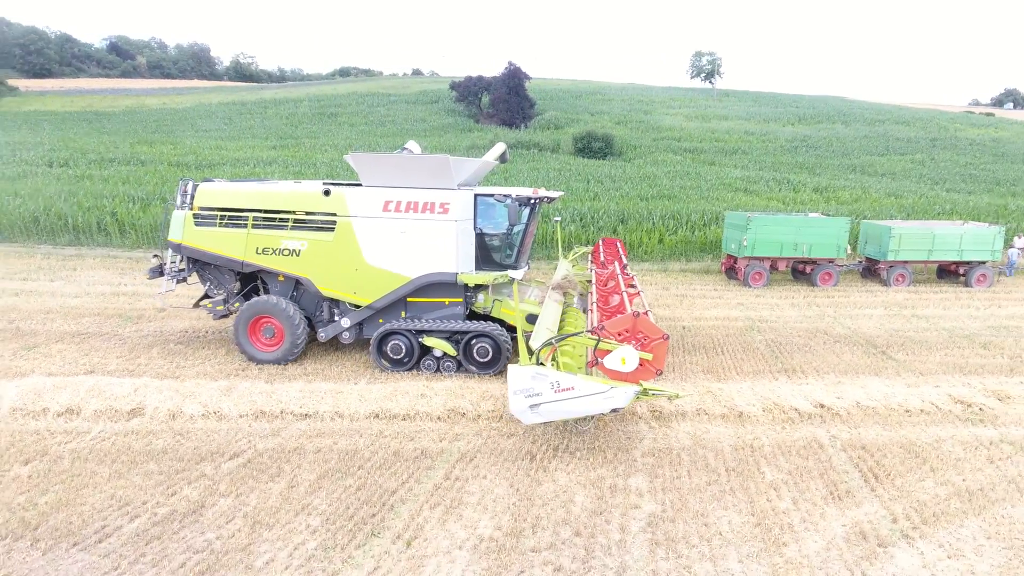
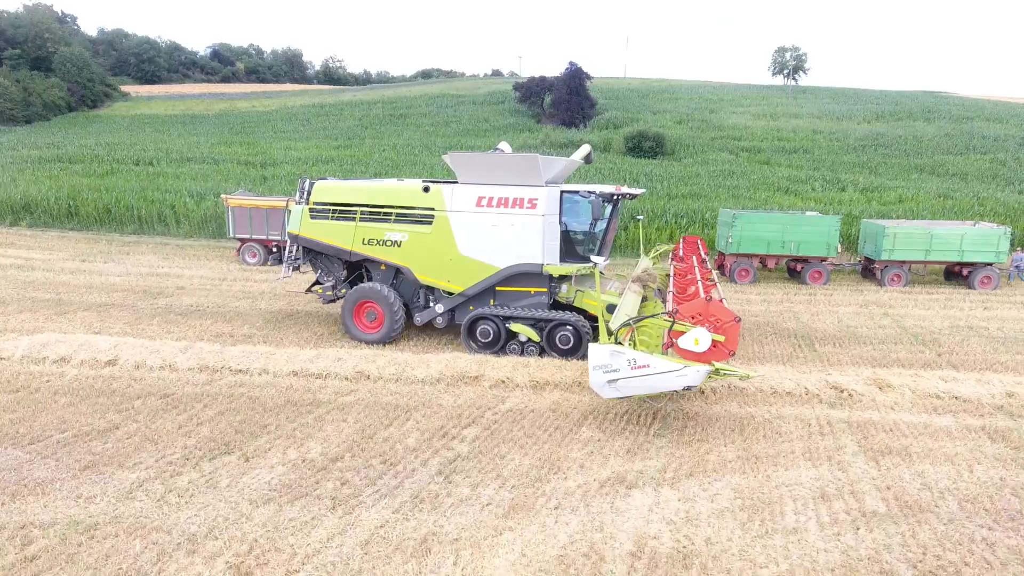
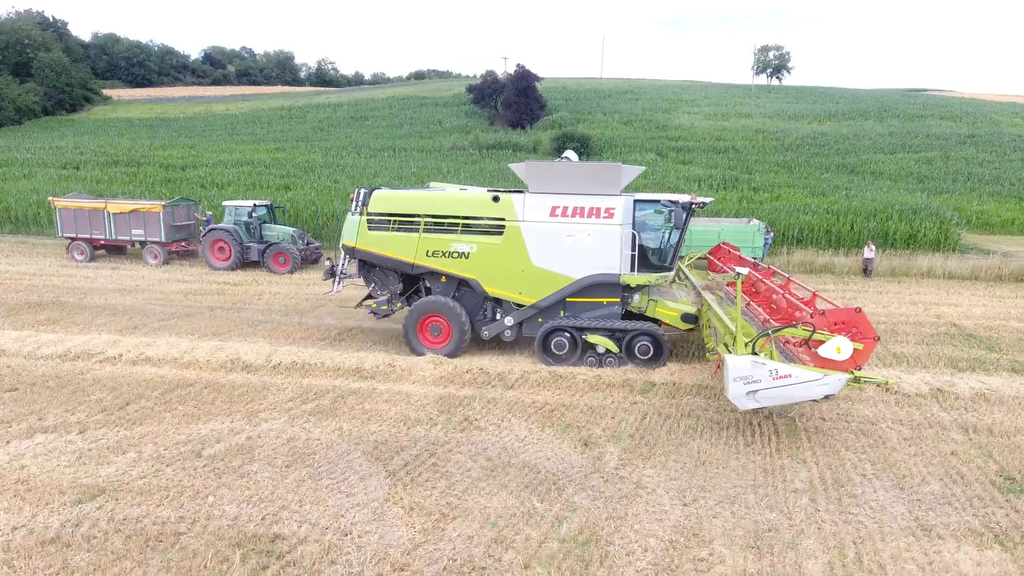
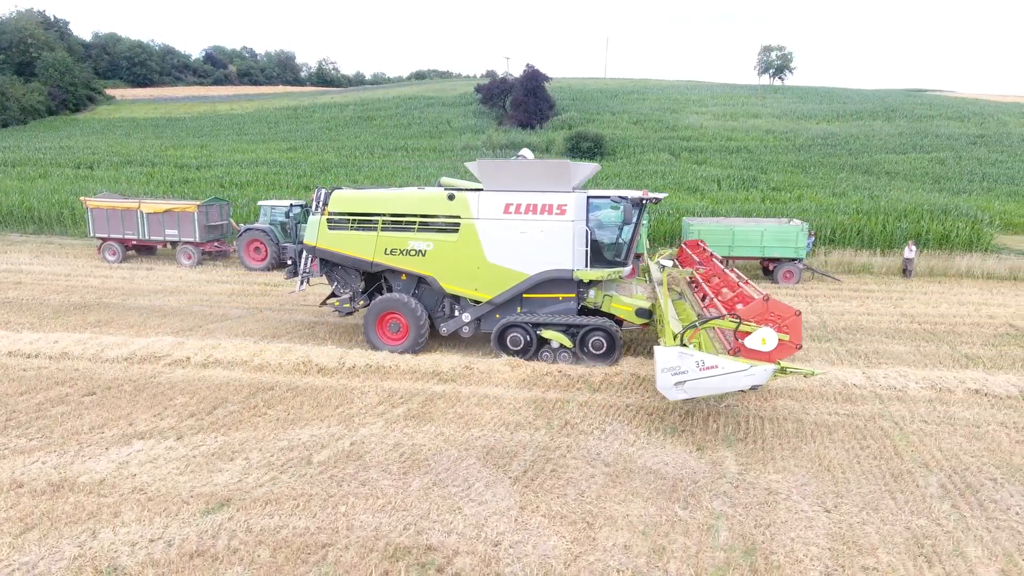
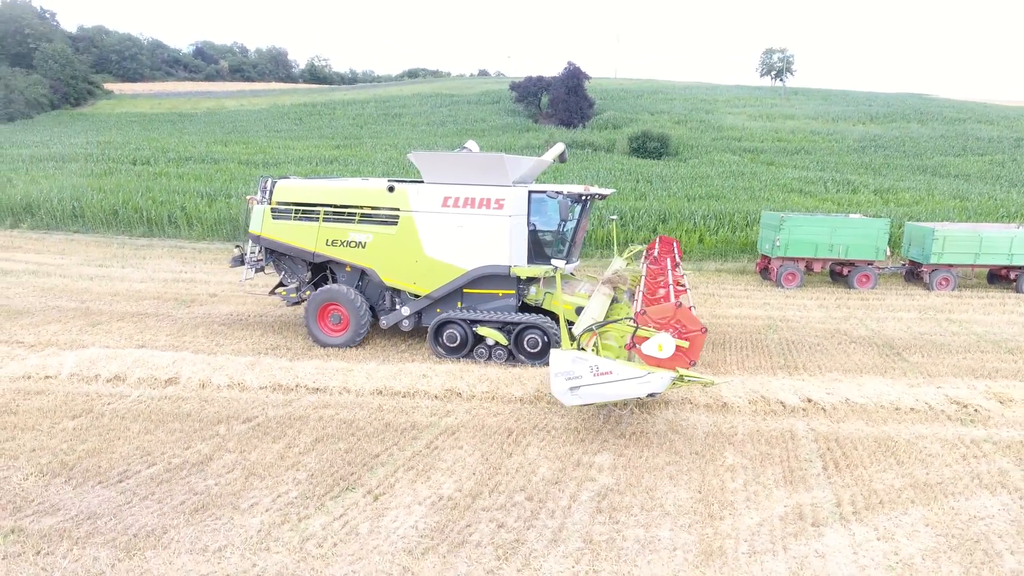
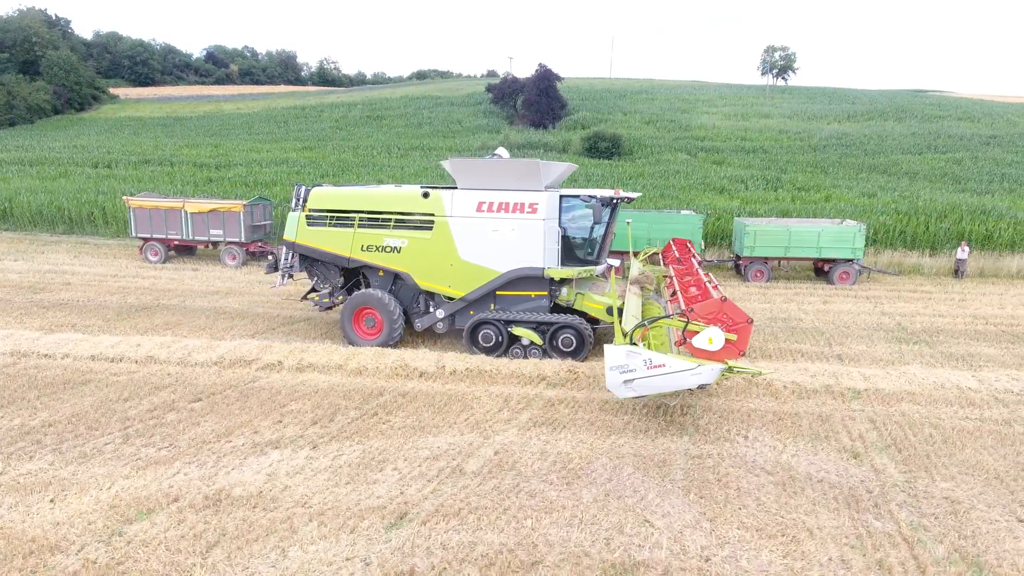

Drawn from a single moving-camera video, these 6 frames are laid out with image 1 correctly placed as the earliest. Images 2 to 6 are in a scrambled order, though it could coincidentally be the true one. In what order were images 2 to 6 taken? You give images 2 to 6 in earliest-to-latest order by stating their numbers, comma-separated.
5, 2, 6, 4, 3
